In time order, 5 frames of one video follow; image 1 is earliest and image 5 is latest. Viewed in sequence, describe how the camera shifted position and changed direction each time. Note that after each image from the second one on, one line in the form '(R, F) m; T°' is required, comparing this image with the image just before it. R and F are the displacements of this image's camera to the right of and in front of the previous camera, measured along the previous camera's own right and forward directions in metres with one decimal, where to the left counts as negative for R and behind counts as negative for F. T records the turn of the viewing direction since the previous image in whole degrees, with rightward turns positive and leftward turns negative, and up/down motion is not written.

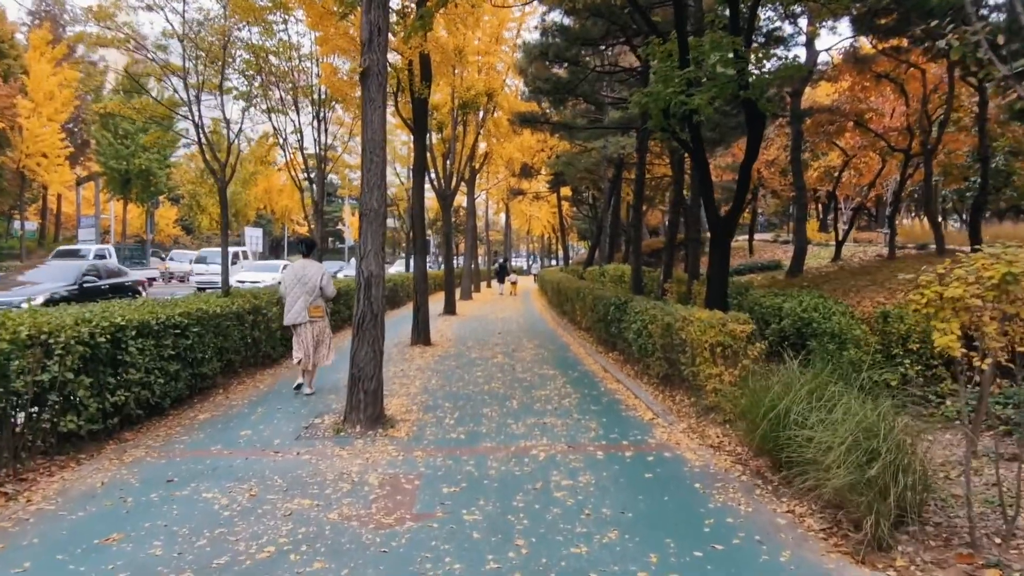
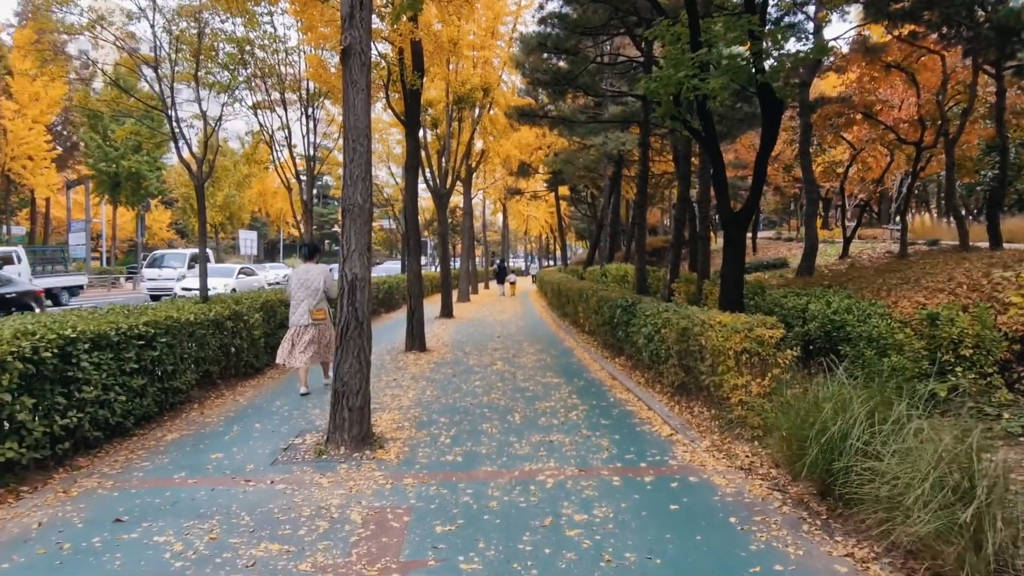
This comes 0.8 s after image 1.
(0.0, +0.7) m; 0°
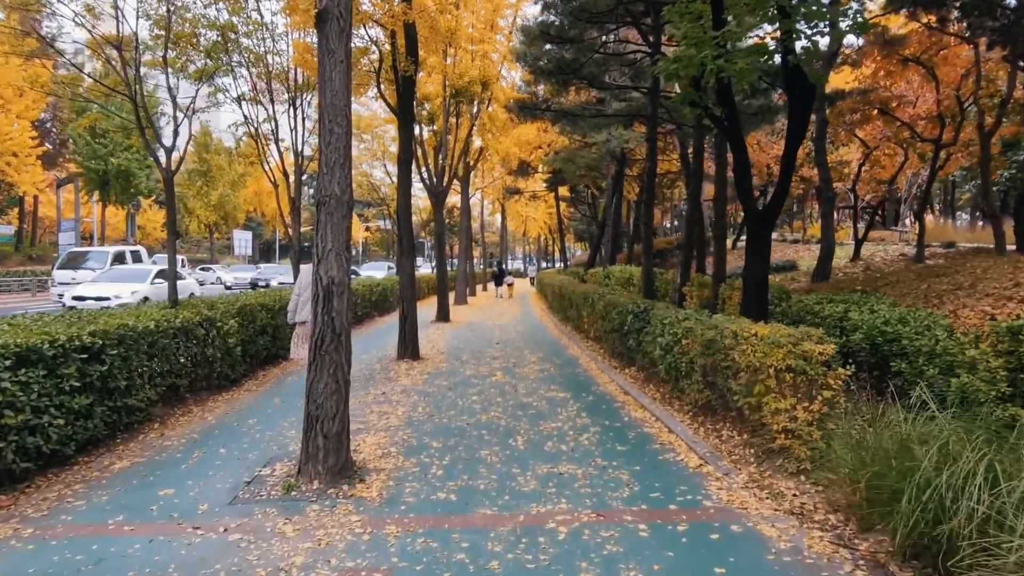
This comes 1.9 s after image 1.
(0.0, +0.8) m; 0°
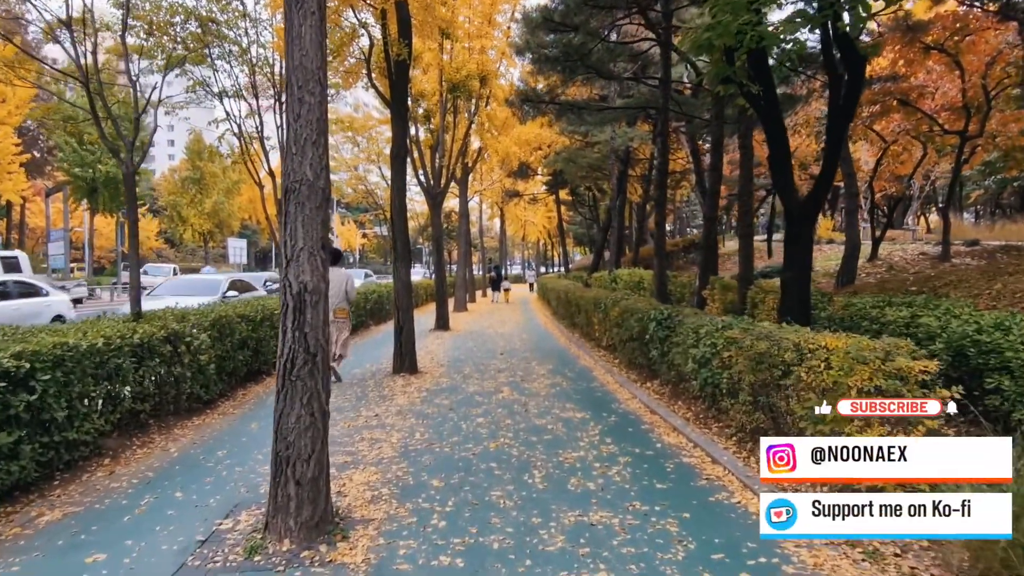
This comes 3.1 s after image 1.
(-0.1, +1.0) m; 0°
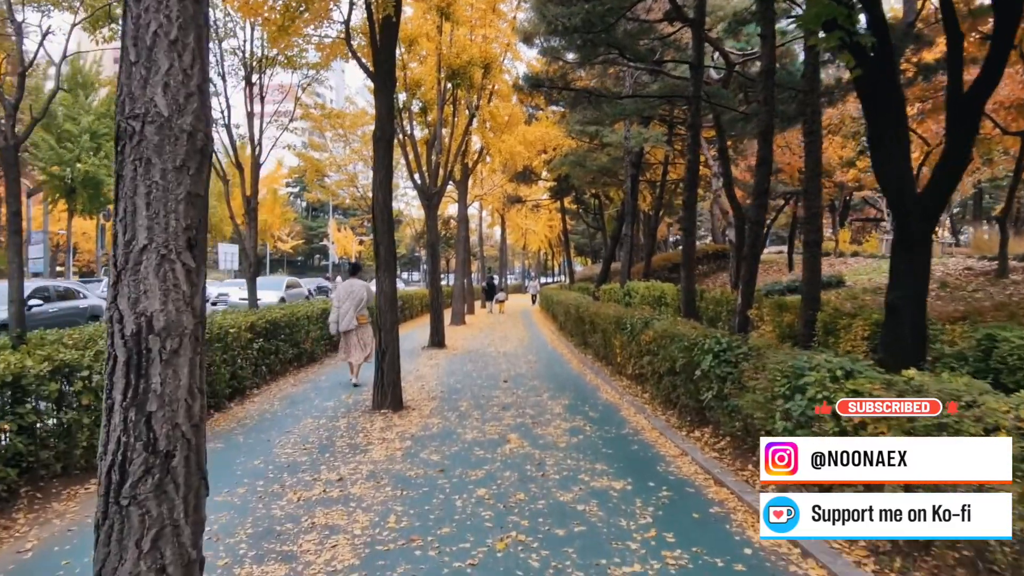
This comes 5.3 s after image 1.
(-0.1, +1.8) m; 0°
